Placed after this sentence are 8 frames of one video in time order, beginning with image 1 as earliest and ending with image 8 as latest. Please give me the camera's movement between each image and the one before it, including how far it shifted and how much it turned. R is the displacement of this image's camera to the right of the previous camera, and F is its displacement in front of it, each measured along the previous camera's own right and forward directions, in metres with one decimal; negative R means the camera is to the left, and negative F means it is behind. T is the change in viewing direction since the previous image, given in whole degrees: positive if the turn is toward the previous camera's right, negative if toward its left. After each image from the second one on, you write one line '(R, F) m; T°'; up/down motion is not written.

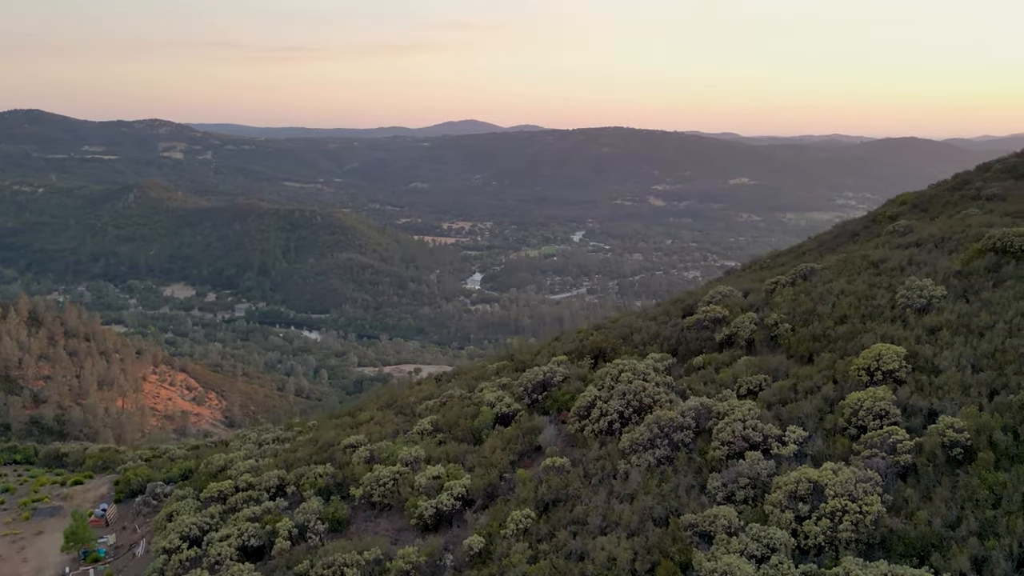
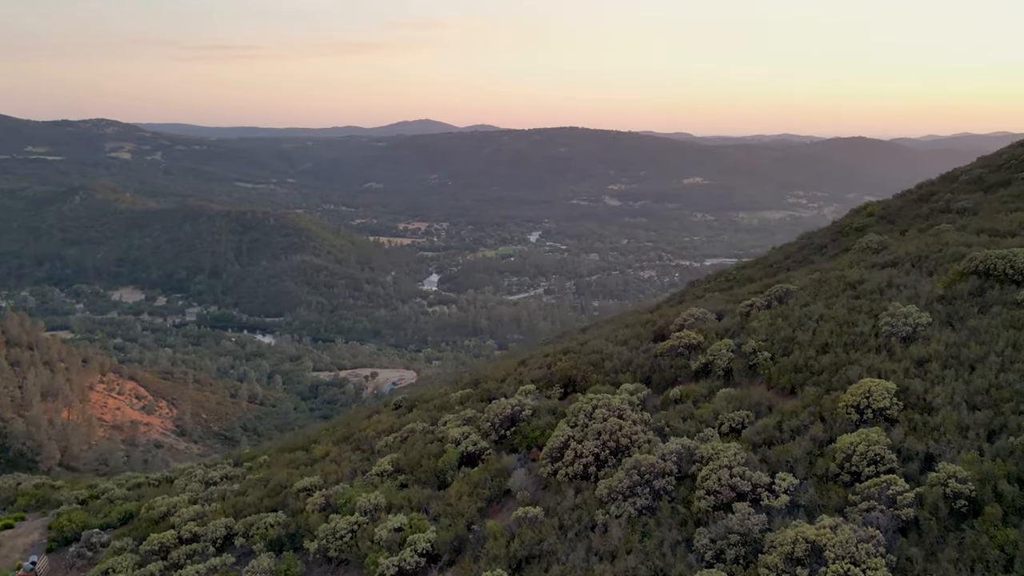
(-0.1, +0.6) m; +3°
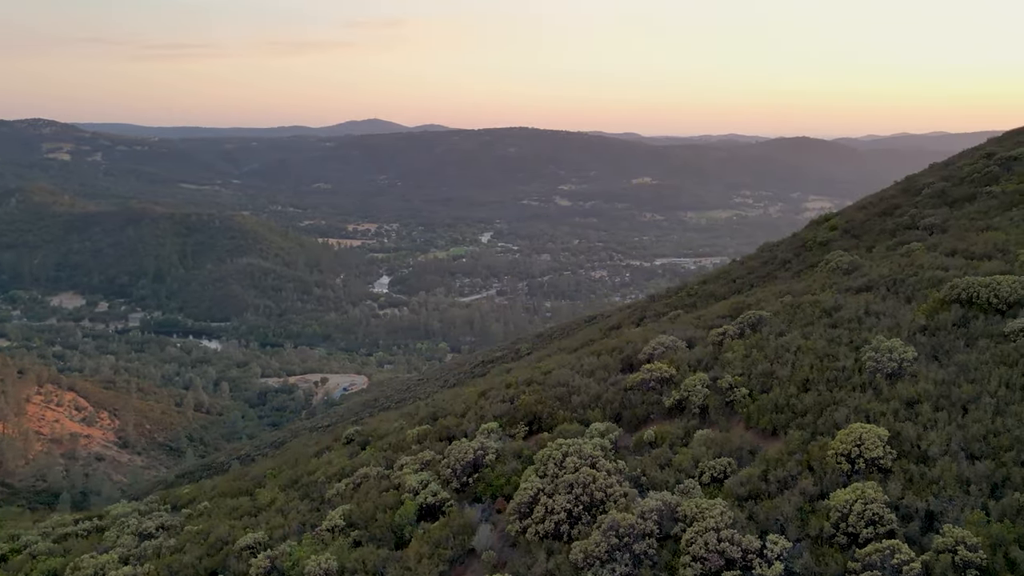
(-0.1, +0.7) m; +3°
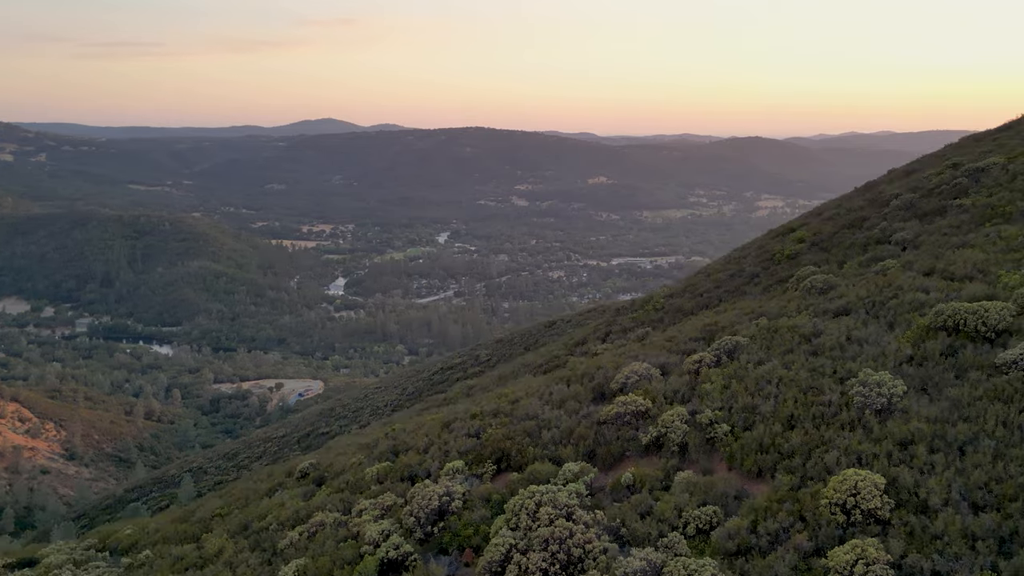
(-0.1, +0.6) m; +3°
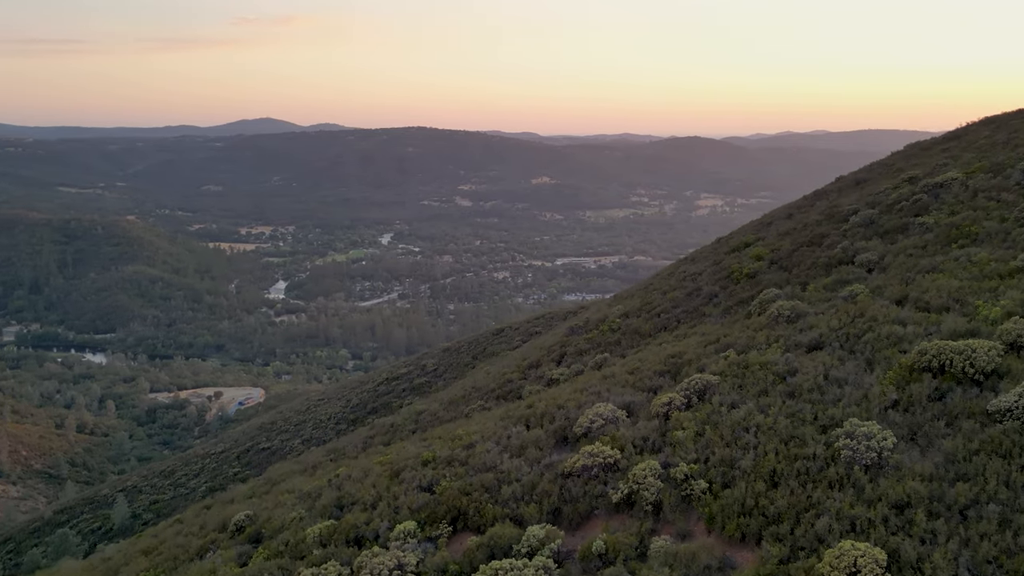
(-0.1, +0.8) m; +4°
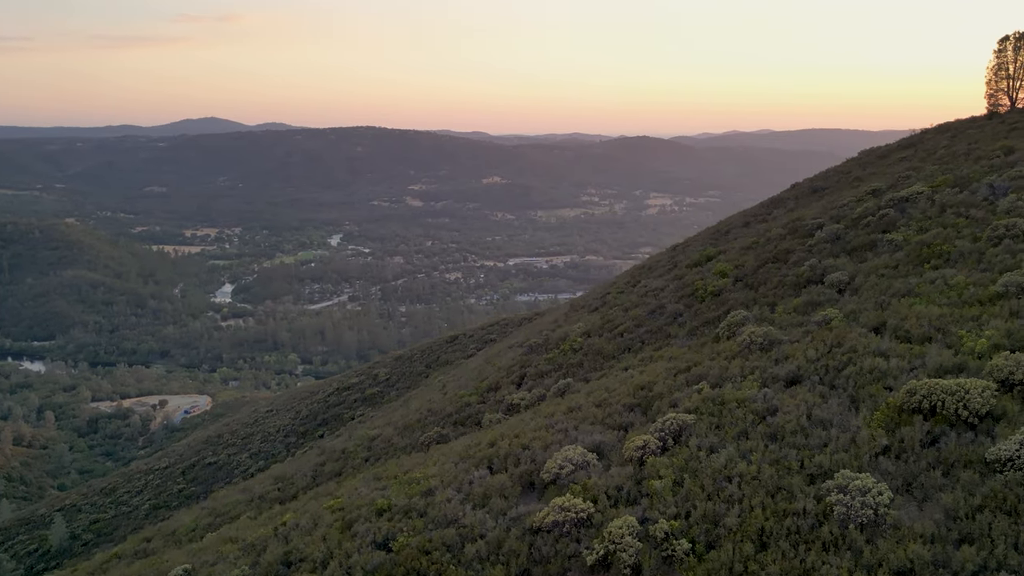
(-0.1, +0.7) m; +3°
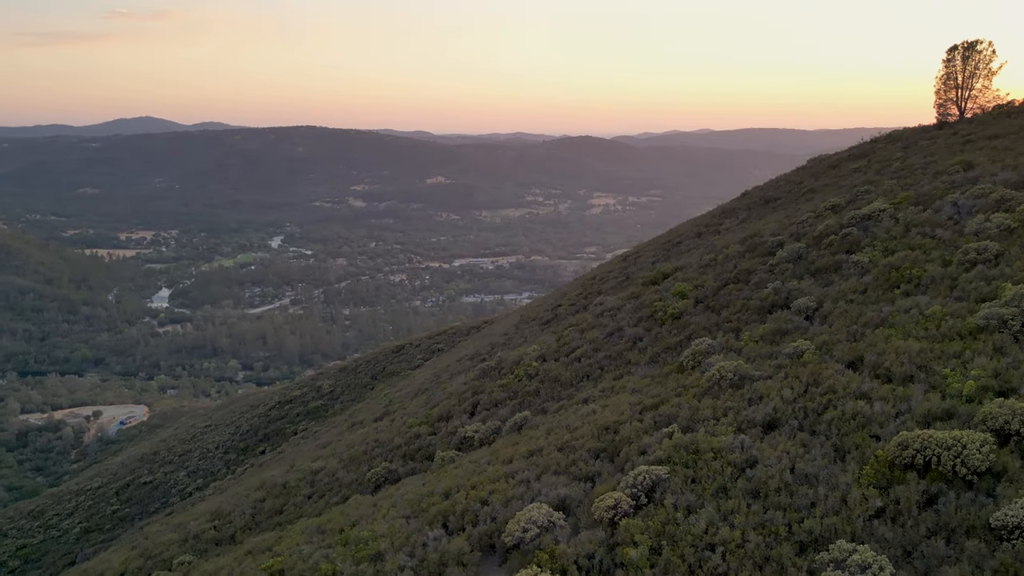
(-0.1, +0.8) m; +4°
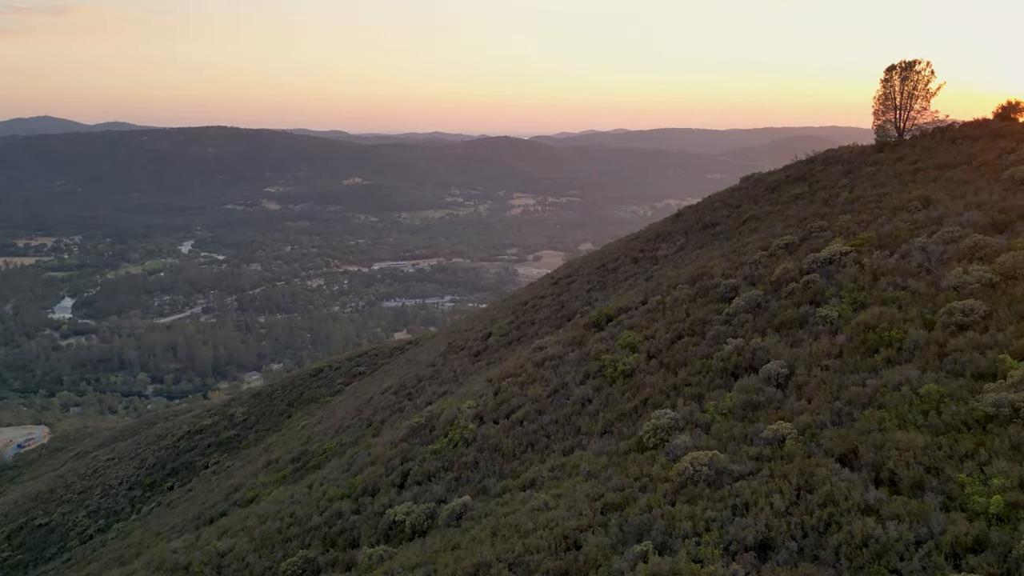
(-0.2, +1.6) m; +5°
